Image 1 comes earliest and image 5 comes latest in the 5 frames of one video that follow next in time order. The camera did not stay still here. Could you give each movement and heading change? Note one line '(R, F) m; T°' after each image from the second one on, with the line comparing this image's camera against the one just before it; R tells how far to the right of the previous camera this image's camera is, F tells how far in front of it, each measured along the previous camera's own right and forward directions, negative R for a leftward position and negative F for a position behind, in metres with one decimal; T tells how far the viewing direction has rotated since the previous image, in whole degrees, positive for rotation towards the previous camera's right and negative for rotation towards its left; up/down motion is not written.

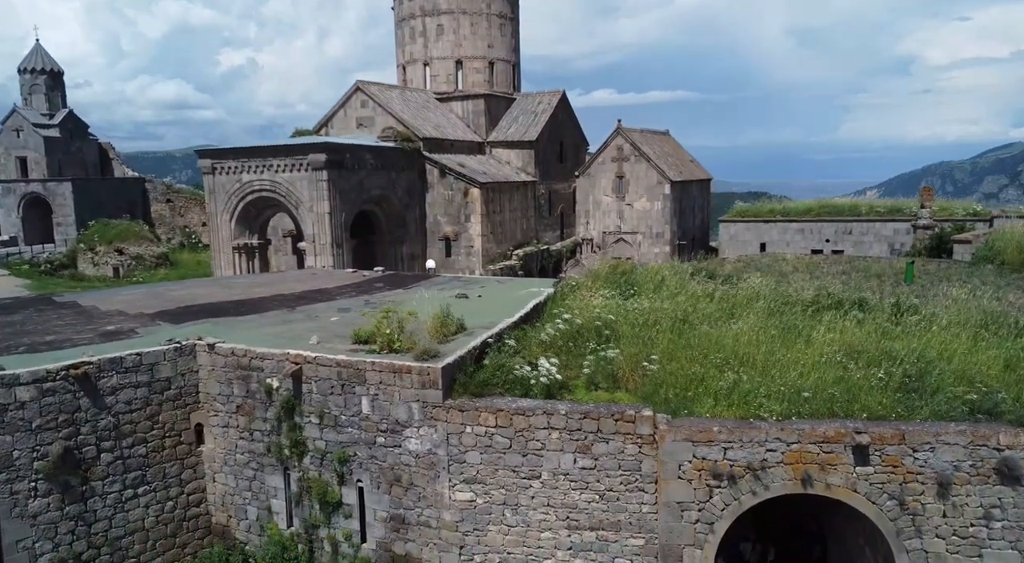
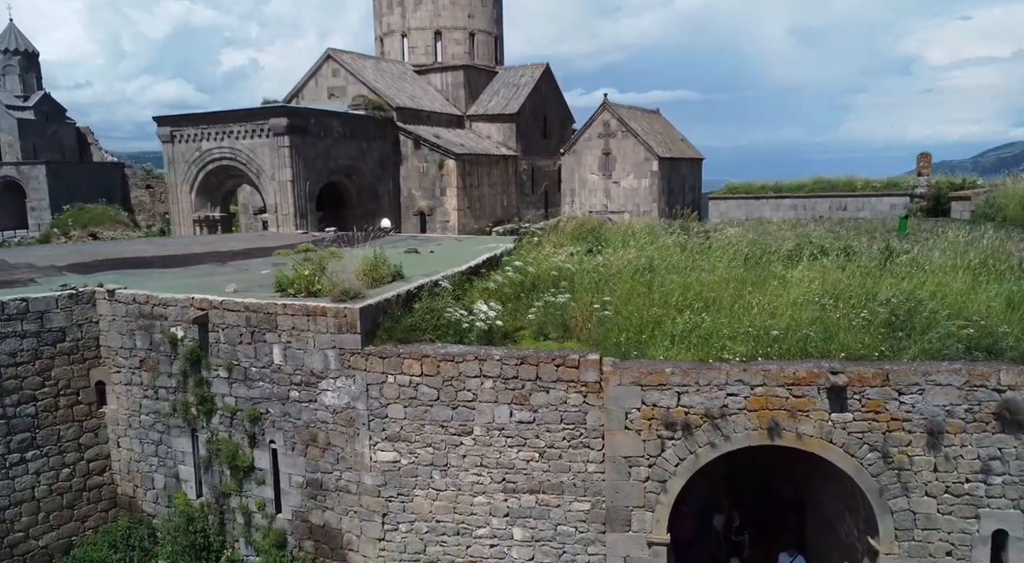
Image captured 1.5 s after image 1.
(+0.8, +1.3) m; 0°
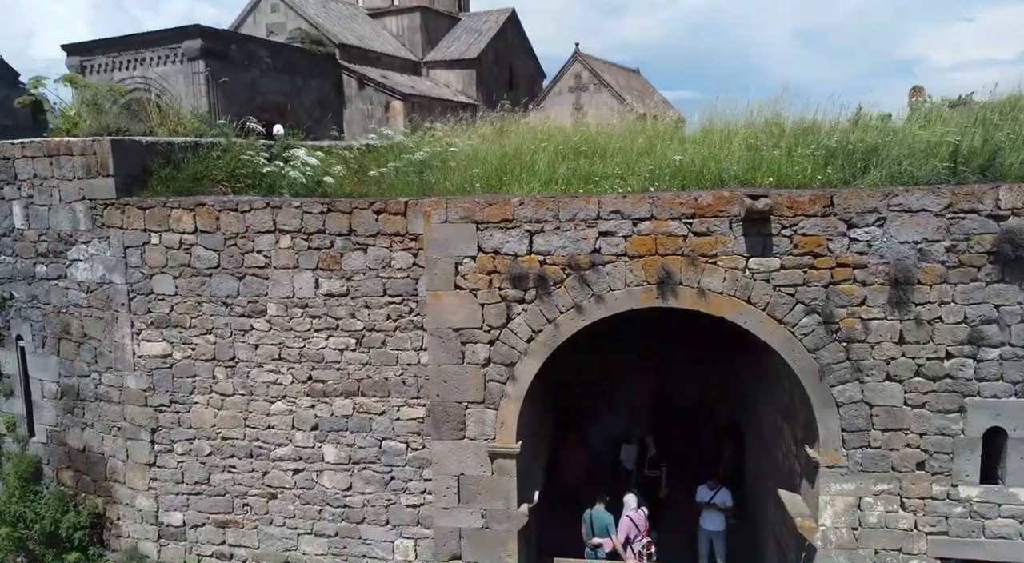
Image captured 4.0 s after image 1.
(+1.6, +2.5) m; 0°
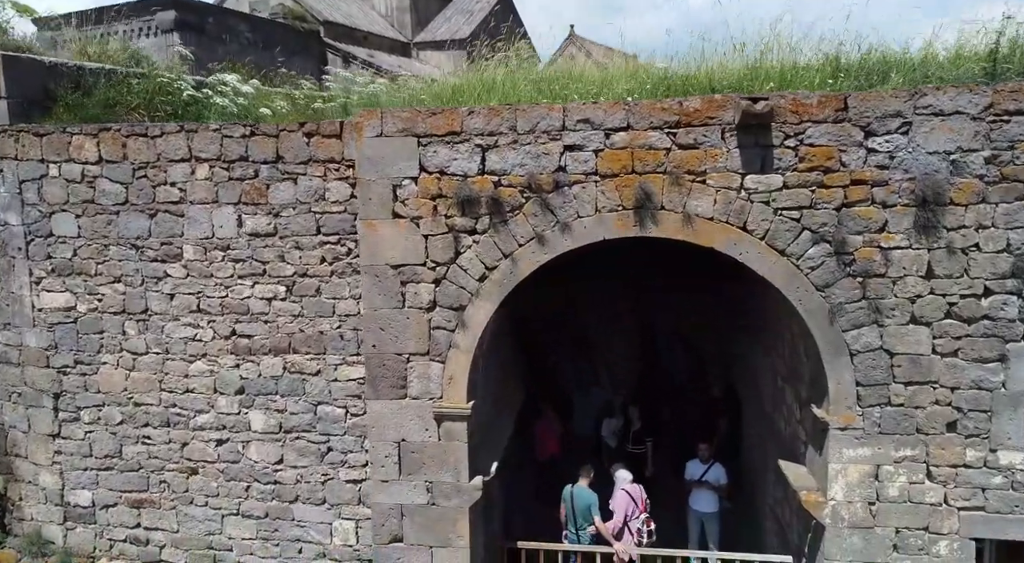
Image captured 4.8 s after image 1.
(+0.3, +0.9) m; 0°
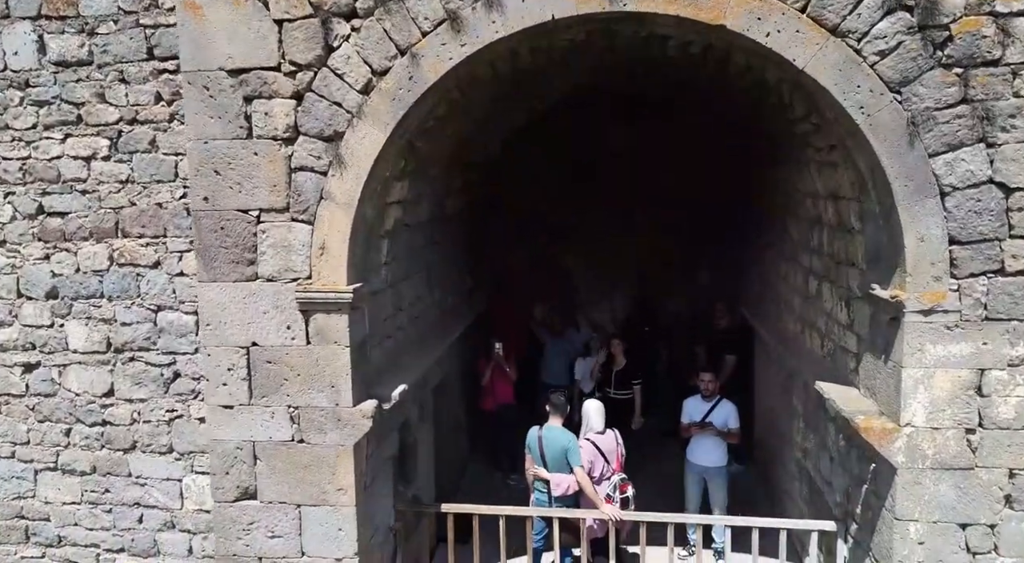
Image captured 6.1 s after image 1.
(+0.4, +1.6) m; 0°
